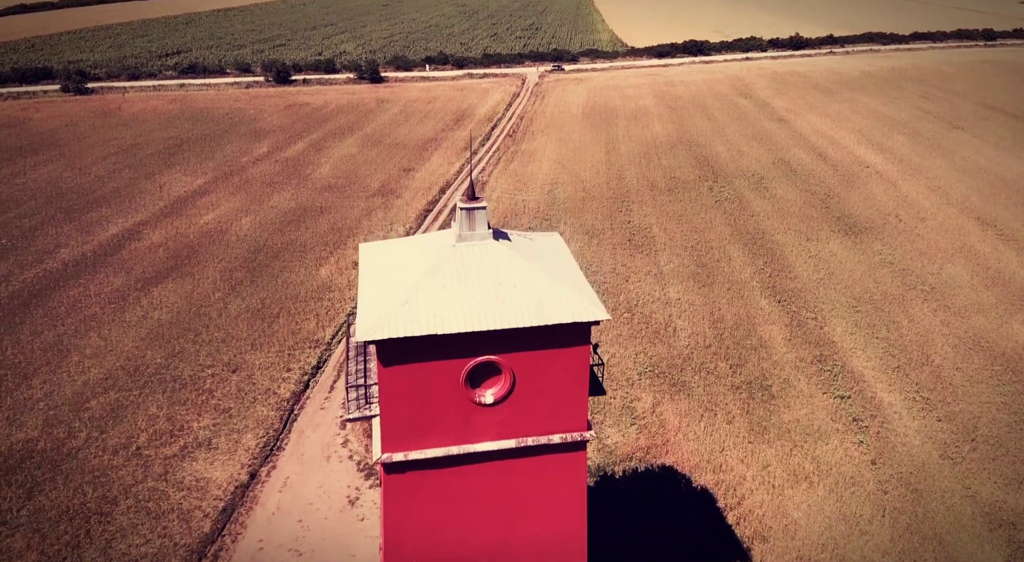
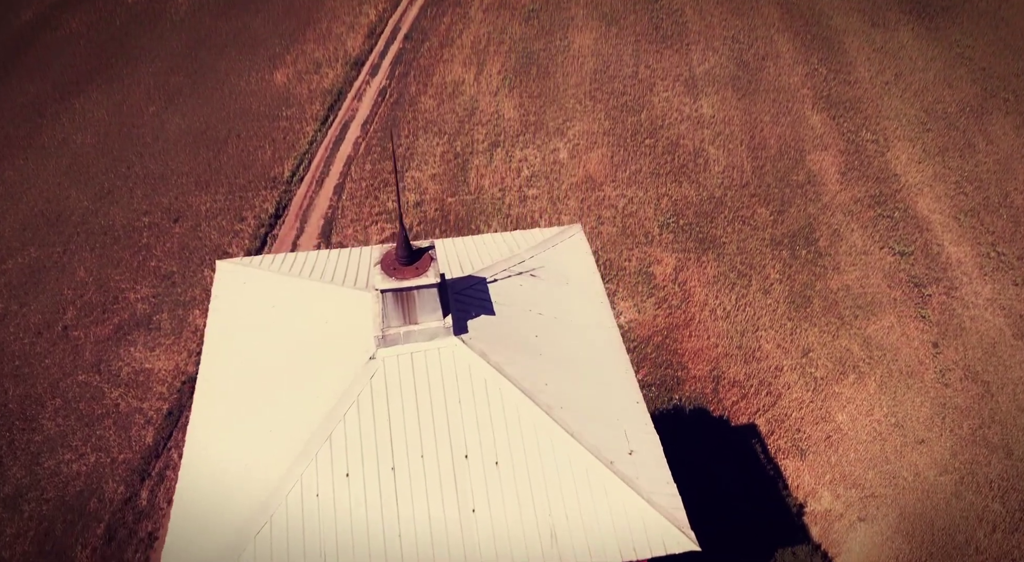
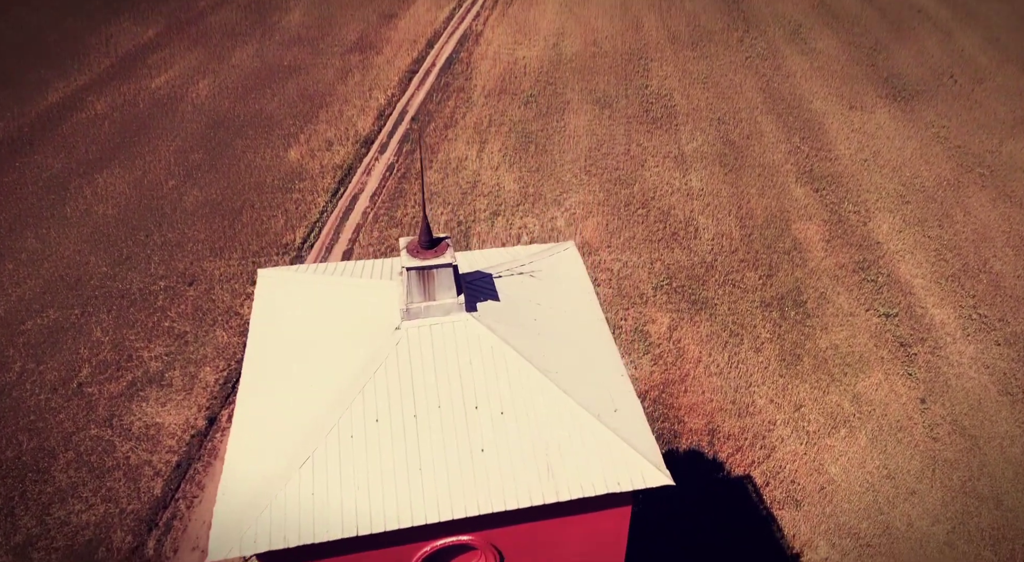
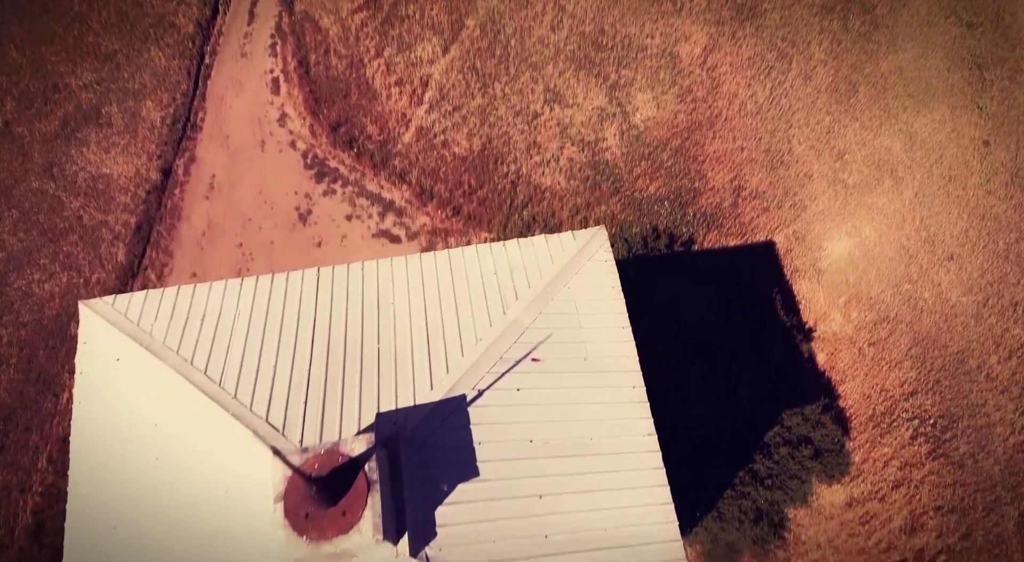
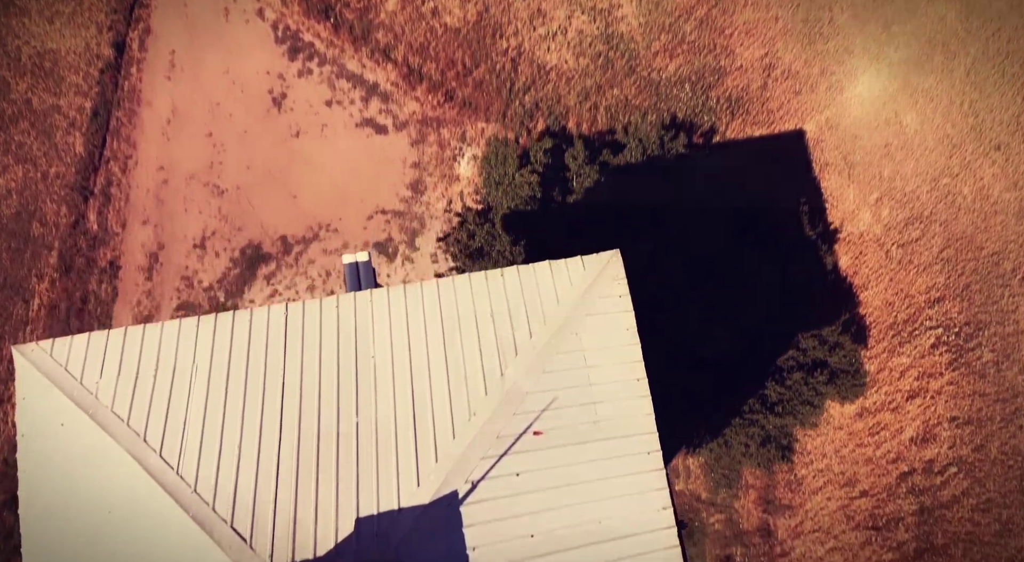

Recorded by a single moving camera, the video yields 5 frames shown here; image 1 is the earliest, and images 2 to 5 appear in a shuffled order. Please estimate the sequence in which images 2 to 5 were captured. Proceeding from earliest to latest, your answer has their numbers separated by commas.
3, 2, 4, 5
